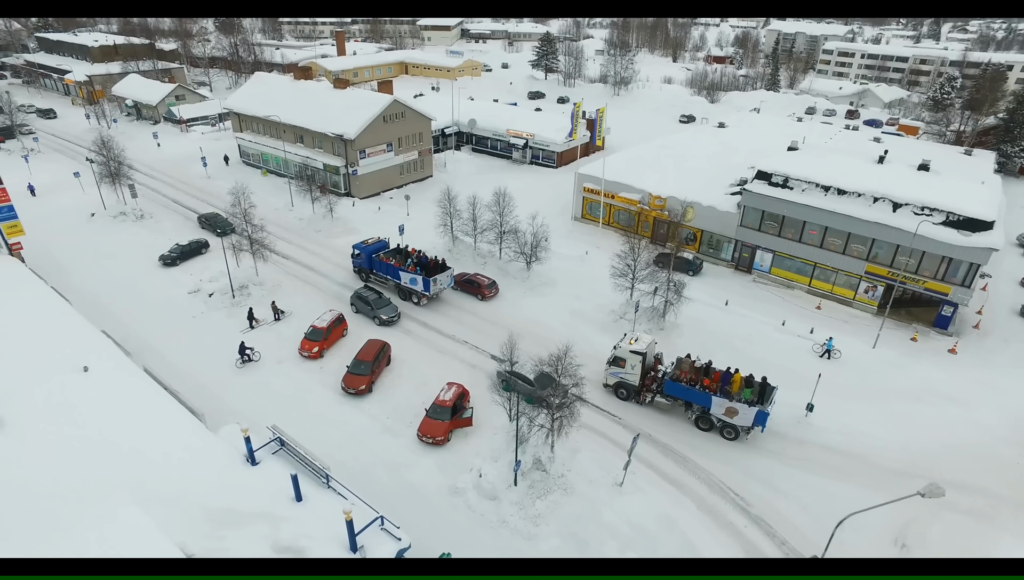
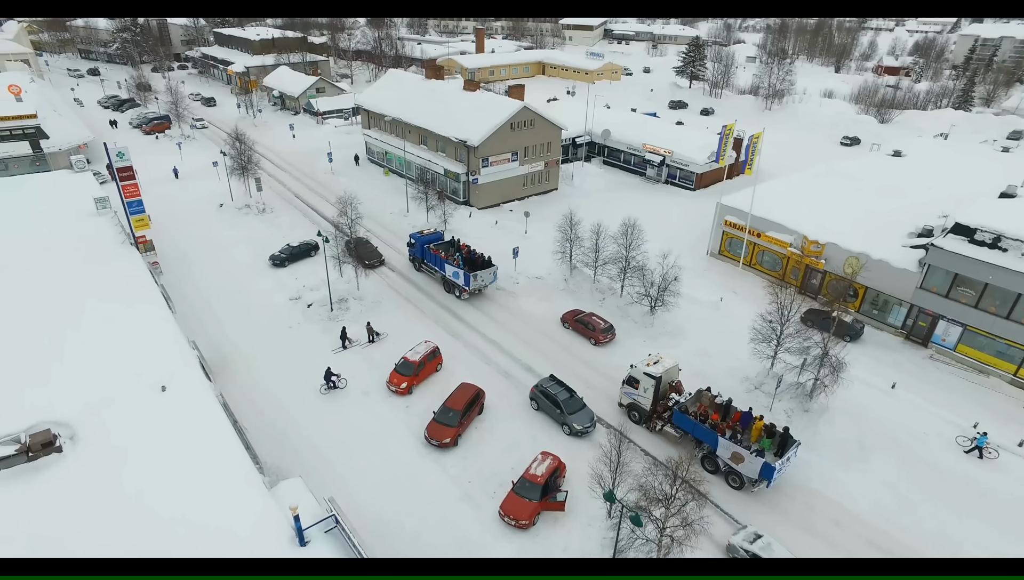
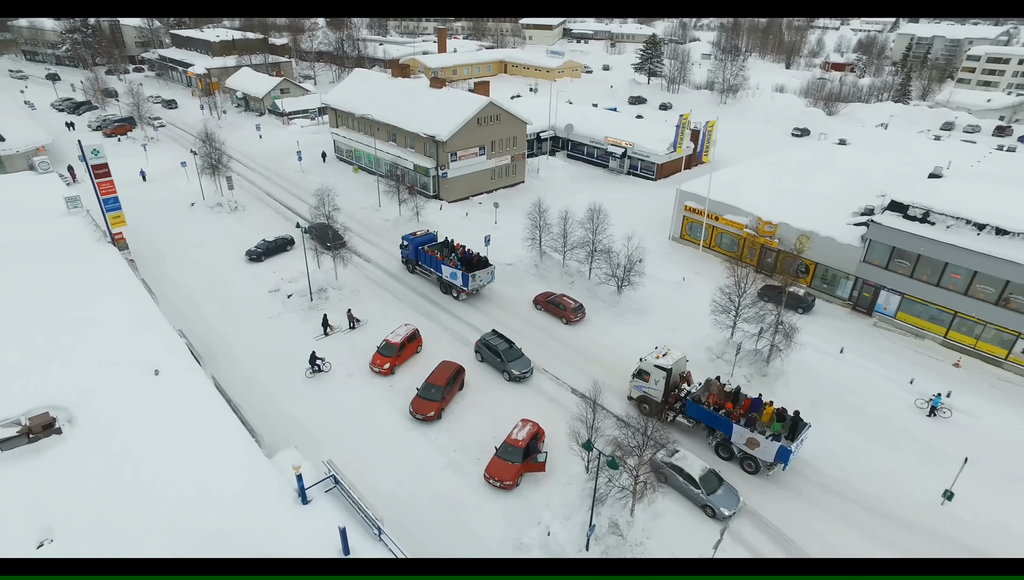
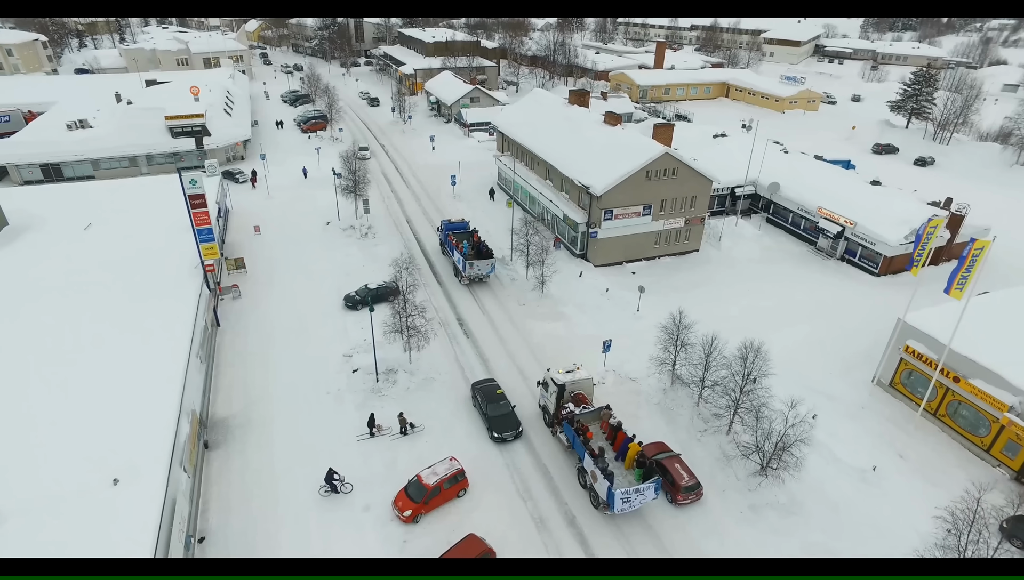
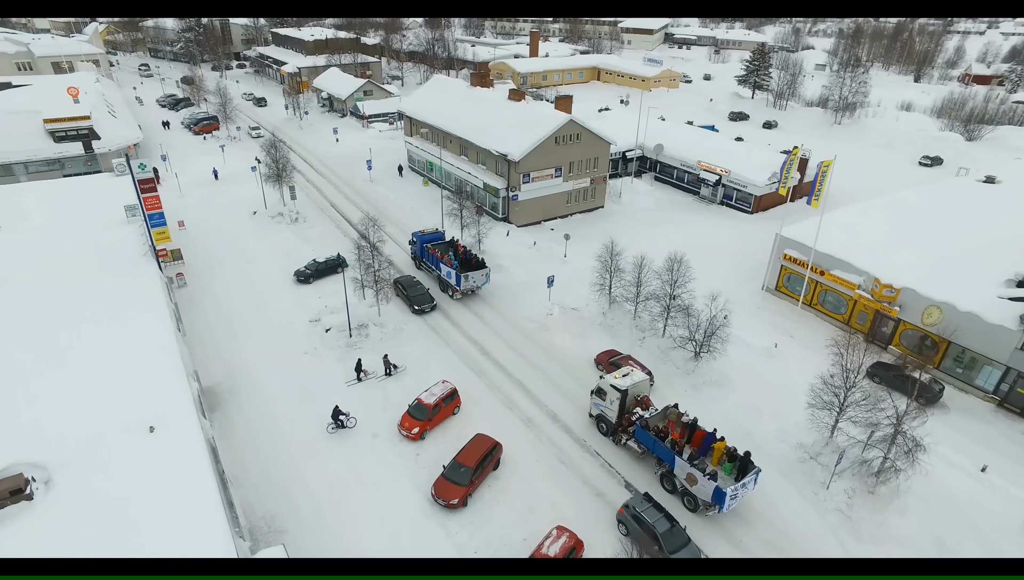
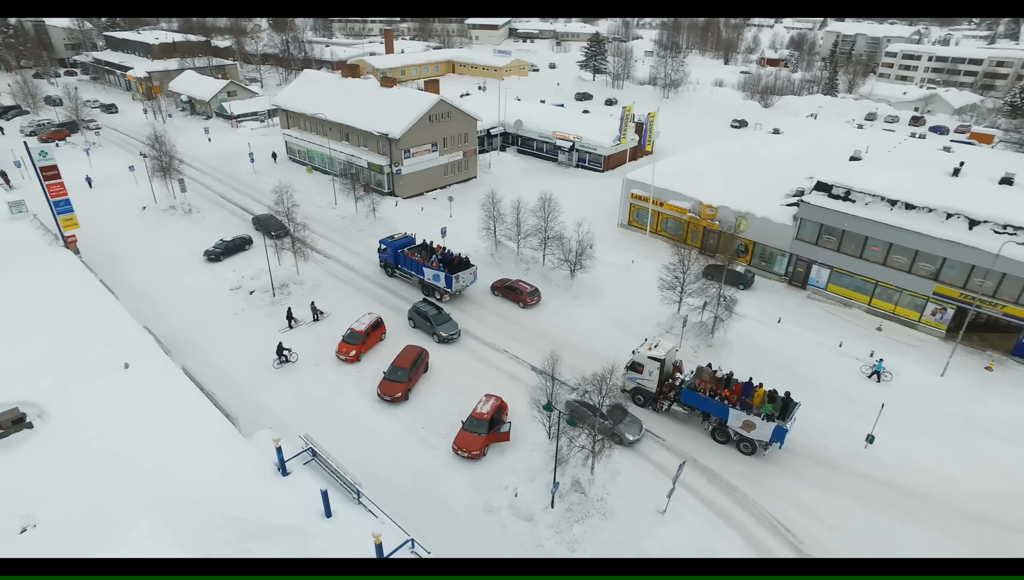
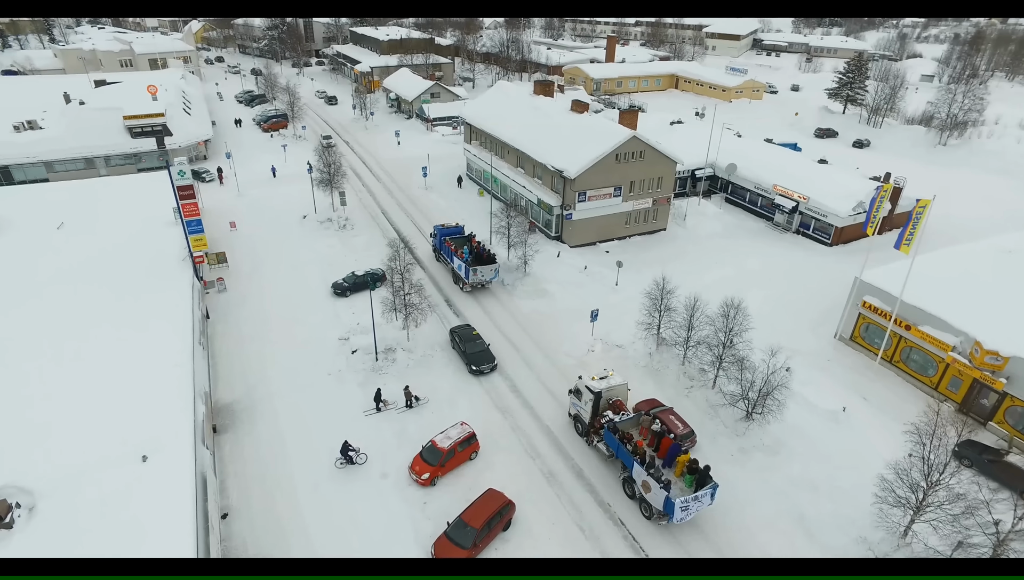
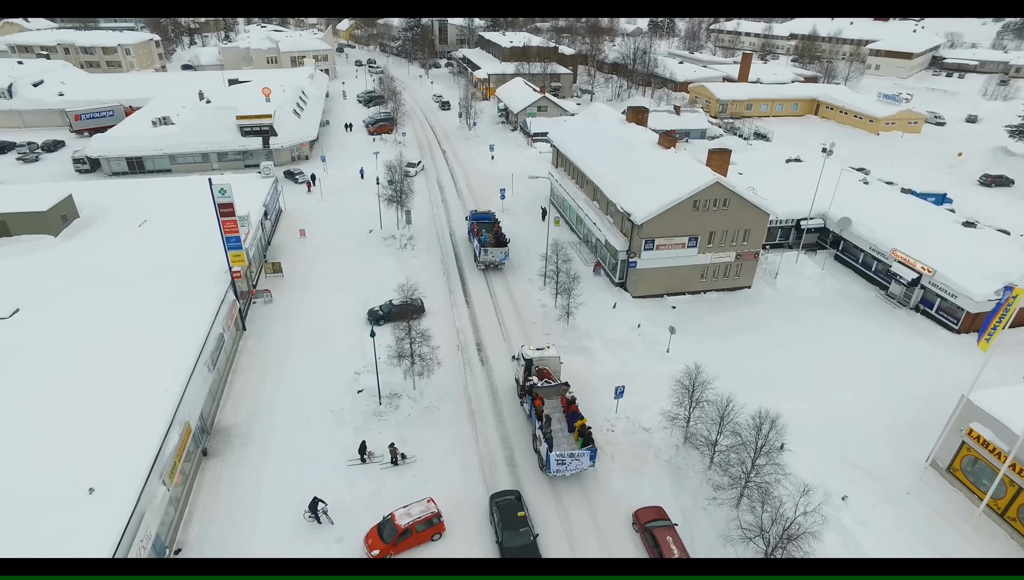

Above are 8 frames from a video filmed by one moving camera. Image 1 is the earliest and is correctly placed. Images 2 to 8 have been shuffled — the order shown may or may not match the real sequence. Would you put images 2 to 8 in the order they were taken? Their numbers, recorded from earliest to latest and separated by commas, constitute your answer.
6, 3, 2, 5, 7, 4, 8
